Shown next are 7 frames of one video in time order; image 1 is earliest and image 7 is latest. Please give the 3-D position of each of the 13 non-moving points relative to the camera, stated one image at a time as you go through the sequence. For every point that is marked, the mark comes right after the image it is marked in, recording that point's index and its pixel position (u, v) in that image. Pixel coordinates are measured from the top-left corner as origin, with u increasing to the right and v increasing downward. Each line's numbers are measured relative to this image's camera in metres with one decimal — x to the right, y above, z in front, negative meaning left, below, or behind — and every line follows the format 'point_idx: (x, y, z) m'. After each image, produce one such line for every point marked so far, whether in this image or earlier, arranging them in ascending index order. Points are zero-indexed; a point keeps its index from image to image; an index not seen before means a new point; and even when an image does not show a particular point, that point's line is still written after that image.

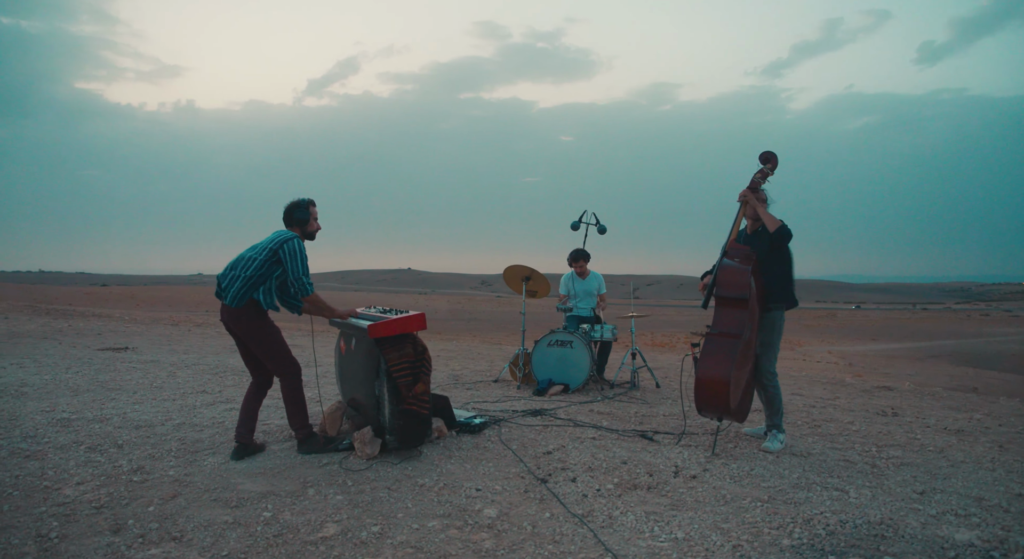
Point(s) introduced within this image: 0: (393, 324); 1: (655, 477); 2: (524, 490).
0: (-0.8, -0.3, +4.4) m
1: (+1.0, -1.4, +4.4) m
2: (+0.1, -1.4, +4.1) m
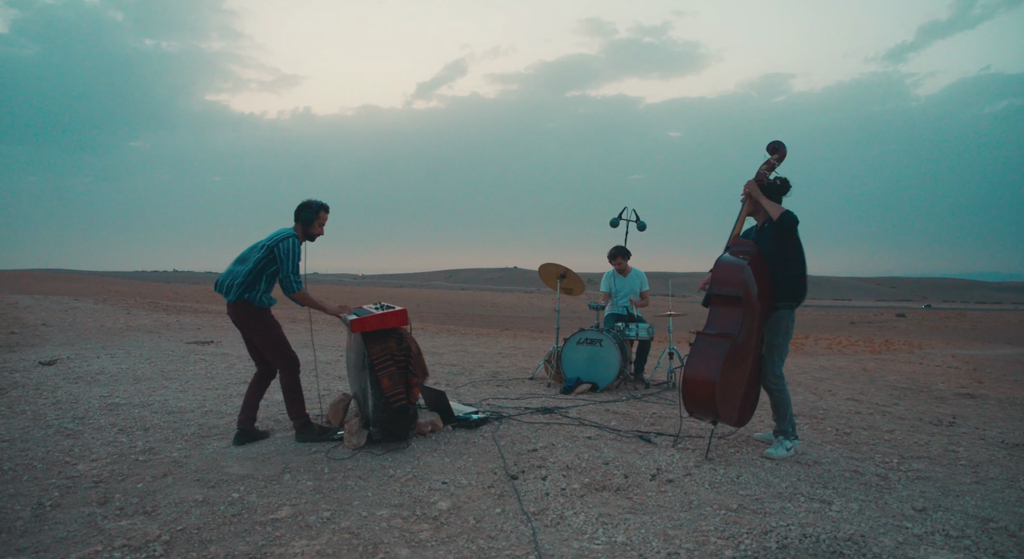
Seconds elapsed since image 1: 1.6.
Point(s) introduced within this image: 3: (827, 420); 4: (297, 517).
0: (-1.0, -0.3, +4.6) m
1: (+0.8, -1.4, +4.3) m
2: (-0.2, -1.4, +4.2) m
3: (+3.3, -1.5, +6.6) m
4: (-1.2, -1.4, +3.6) m
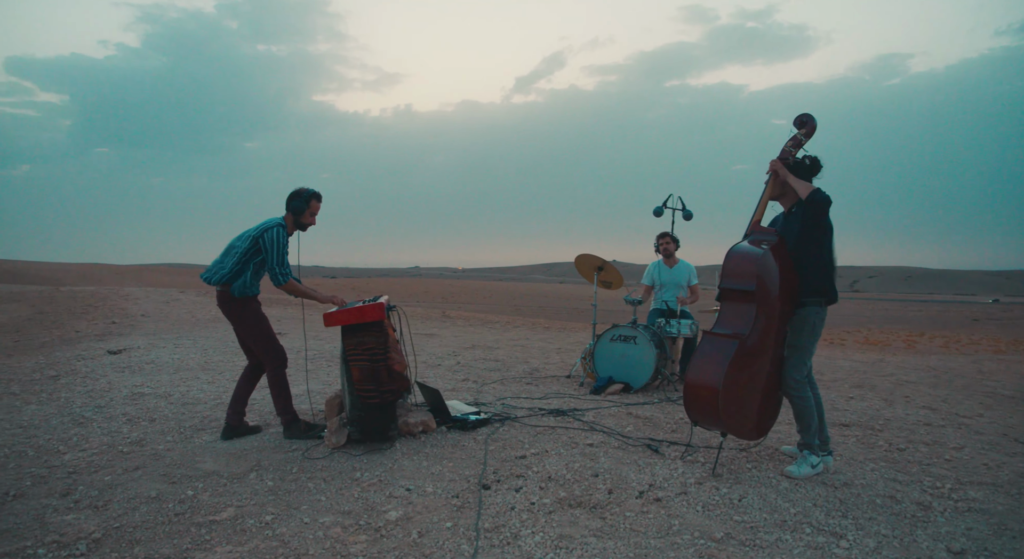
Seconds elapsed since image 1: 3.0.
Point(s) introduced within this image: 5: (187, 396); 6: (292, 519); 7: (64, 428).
0: (-1.1, -0.2, +4.4) m
1: (+0.6, -1.3, +3.8) m
2: (-0.4, -1.3, +3.8) m
3: (+3.4, -1.4, +5.7) m
4: (-1.5, -1.3, +3.4) m
5: (-3.3, -1.2, +6.5) m
6: (-1.2, -1.3, +3.5) m
7: (-3.7, -1.2, +5.2) m
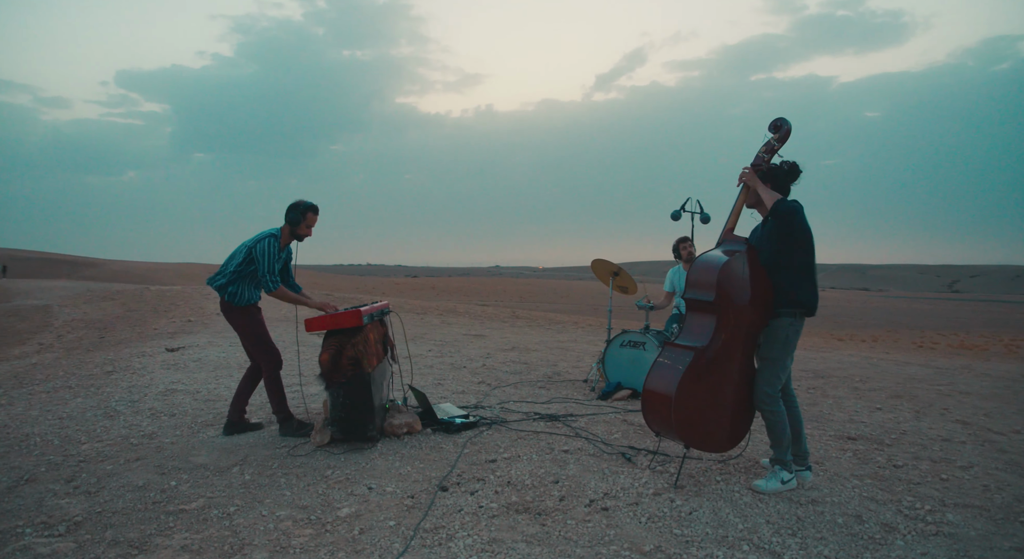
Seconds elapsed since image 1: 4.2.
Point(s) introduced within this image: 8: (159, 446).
0: (-1.4, -0.3, +4.6) m
1: (+0.3, -1.4, +3.9) m
2: (-0.6, -1.4, +4.0) m
3: (+3.3, -1.5, +5.5) m
4: (-1.8, -1.4, +3.7) m
5: (-3.3, -1.3, +7.0) m
6: (-1.6, -1.4, +3.7) m
7: (-3.8, -1.3, +5.7) m
8: (-2.8, -1.3, +4.9) m
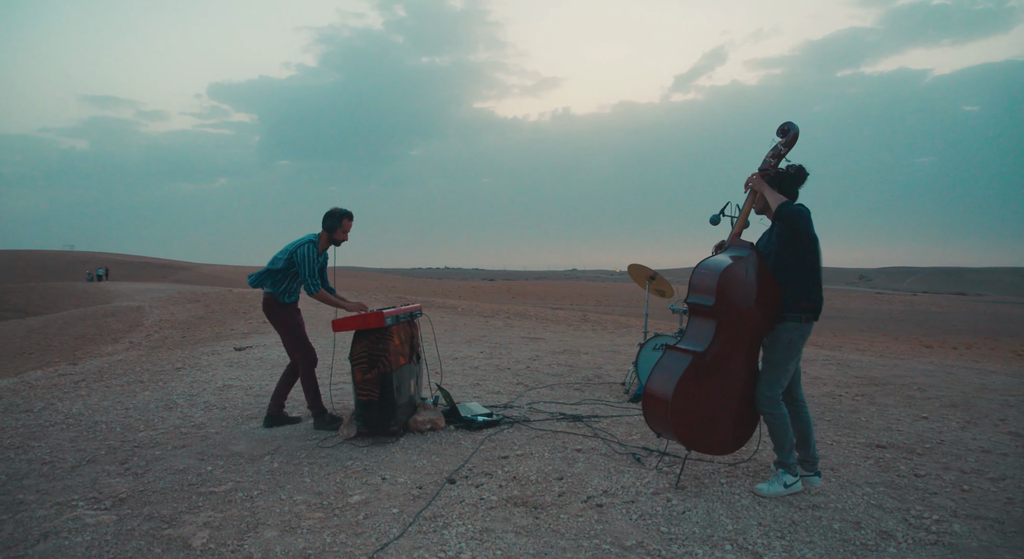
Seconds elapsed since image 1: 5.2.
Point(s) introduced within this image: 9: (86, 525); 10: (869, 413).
0: (-1.3, -0.3, +5.0) m
1: (+0.3, -1.4, +4.0) m
2: (-0.6, -1.4, +4.3) m
3: (+3.5, -1.5, +5.3) m
4: (-1.8, -1.4, +4.1) m
5: (-3.0, -1.3, +7.5) m
6: (-1.6, -1.4, +4.1) m
7: (-3.6, -1.3, +6.3) m
8: (-2.6, -1.3, +5.4) m
9: (-2.5, -1.4, +3.7) m
10: (+4.1, -1.5, +7.1) m
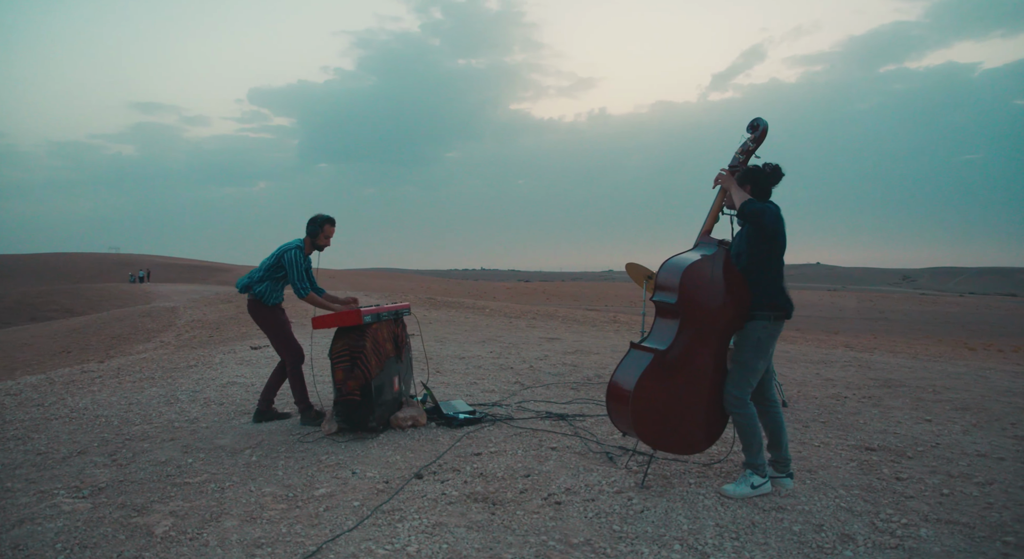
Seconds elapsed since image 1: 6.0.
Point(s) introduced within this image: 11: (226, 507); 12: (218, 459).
0: (-1.5, -0.3, +5.1) m
1: (+0.1, -1.4, +4.1) m
2: (-0.9, -1.4, +4.3) m
3: (+3.3, -1.5, +5.1) m
4: (-2.1, -1.4, +4.3) m
5: (-3.0, -1.3, +7.7) m
6: (-1.8, -1.4, +4.2) m
7: (-3.7, -1.3, +6.6) m
8: (-2.8, -1.3, +5.6) m
9: (-2.8, -1.4, +3.8) m
10: (+4.0, -1.5, +7.0) m
11: (-1.8, -1.4, +3.9) m
12: (-2.2, -1.4, +4.8) m
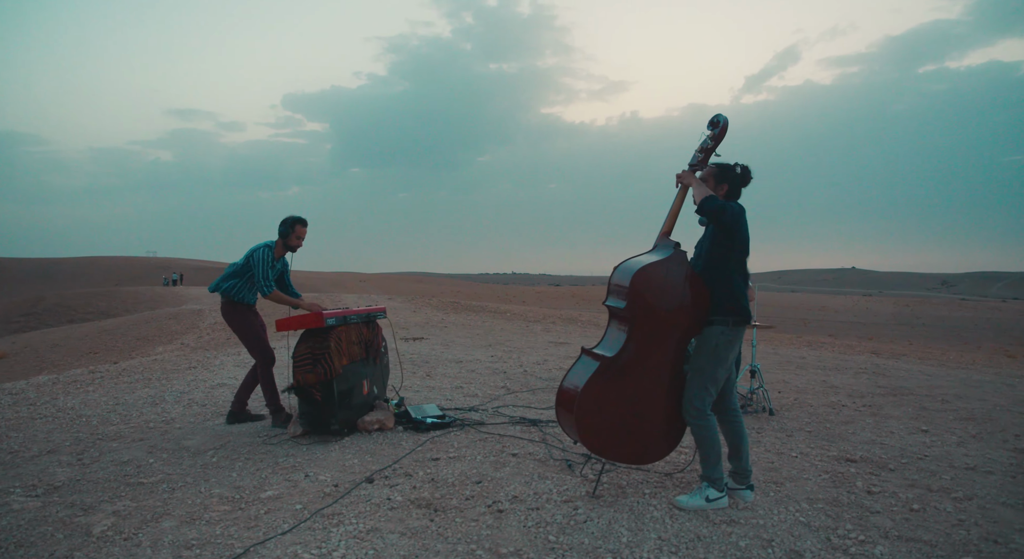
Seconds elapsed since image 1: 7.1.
0: (-1.8, -0.3, +5.1) m
1: (-0.3, -1.4, +4.0) m
2: (-1.2, -1.4, +4.3) m
3: (+3.0, -1.5, +4.9) m
4: (-2.4, -1.4, +4.3) m
5: (-3.2, -1.3, +7.7) m
6: (-2.1, -1.4, +4.2) m
7: (-4.0, -1.3, +6.6) m
8: (-3.1, -1.3, +5.6) m
9: (-3.1, -1.4, +3.9) m
10: (+3.8, -1.6, +6.7) m
11: (-2.1, -1.4, +3.9) m
12: (-2.5, -1.4, +4.8) m
